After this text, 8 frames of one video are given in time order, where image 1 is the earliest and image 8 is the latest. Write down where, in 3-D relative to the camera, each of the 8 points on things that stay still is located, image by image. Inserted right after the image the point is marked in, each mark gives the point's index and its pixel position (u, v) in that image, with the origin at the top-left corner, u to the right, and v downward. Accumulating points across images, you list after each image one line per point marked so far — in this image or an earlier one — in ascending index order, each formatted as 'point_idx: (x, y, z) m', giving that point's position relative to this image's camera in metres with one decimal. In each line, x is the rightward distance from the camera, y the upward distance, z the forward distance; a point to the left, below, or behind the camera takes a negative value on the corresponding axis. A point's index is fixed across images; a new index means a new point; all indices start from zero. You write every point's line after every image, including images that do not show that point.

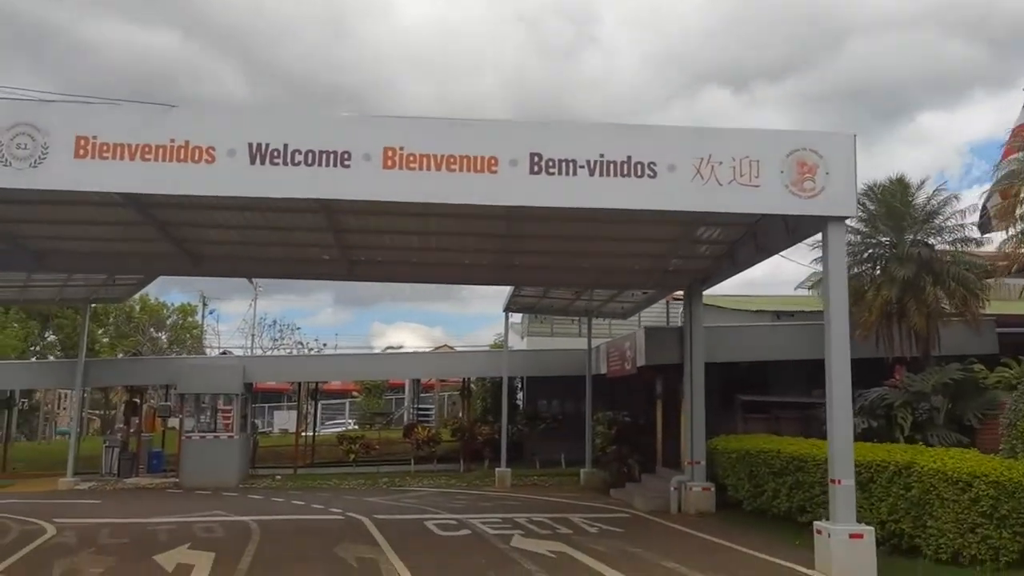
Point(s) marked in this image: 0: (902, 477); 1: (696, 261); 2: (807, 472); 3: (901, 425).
0: (+4.6, -2.2, +10.2) m
1: (+3.4, +0.5, +15.9) m
2: (+4.3, -2.7, +12.7) m
3: (+6.4, -2.2, +14.2) m
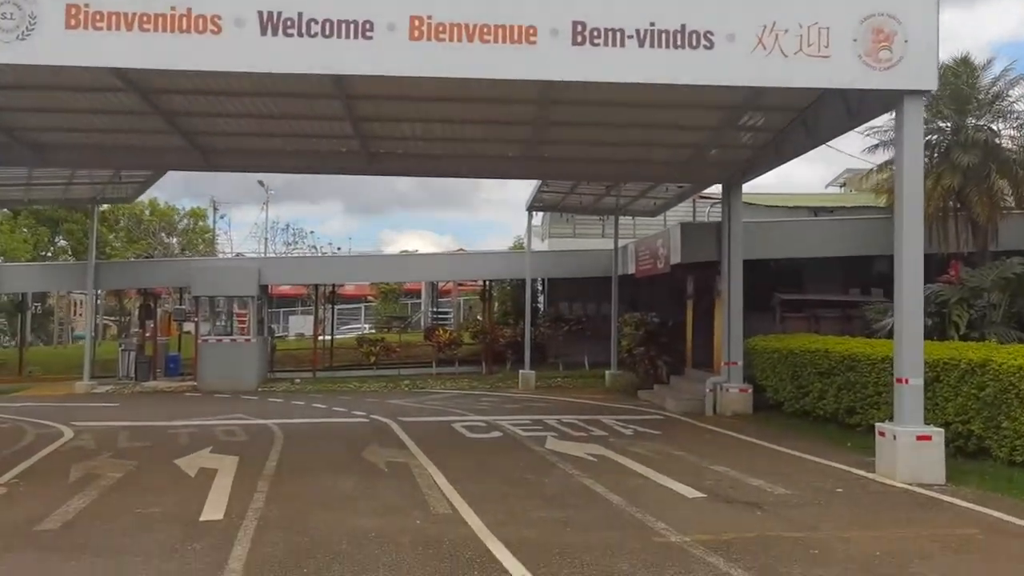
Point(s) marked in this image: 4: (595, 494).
0: (+5.0, -0.9, +9.4) m
1: (+3.9, +2.3, +14.8) m
2: (+4.8, -1.2, +11.9) m
3: (+6.9, -0.5, +13.4) m
4: (+0.8, -2.0, +8.5) m
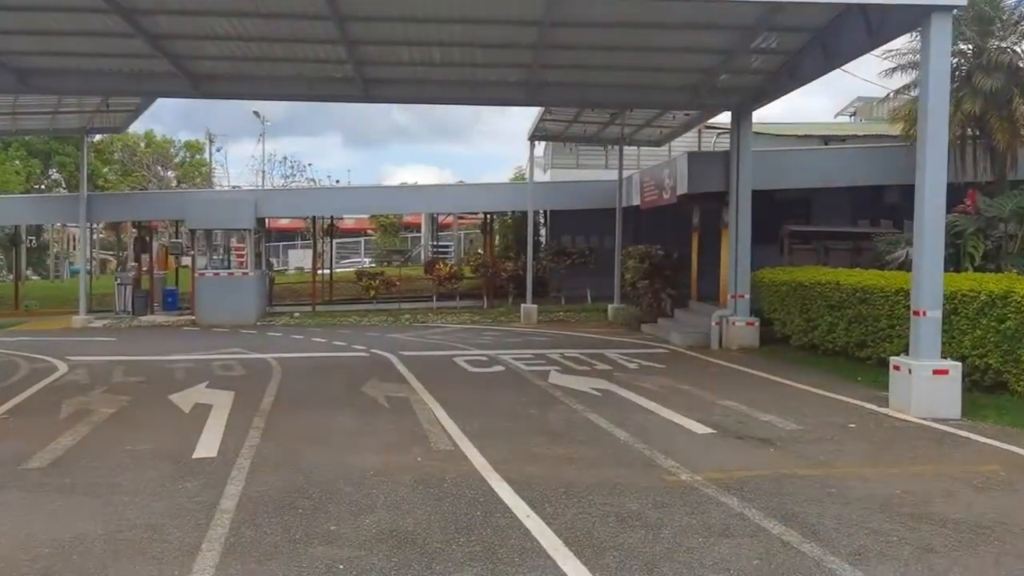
0: (+5.1, -0.2, +9.1) m
1: (+3.9, +3.5, +14.2) m
2: (+4.8, -0.2, +11.6) m
3: (+6.9, +0.5, +13.0) m
4: (+0.8, -1.4, +8.3) m
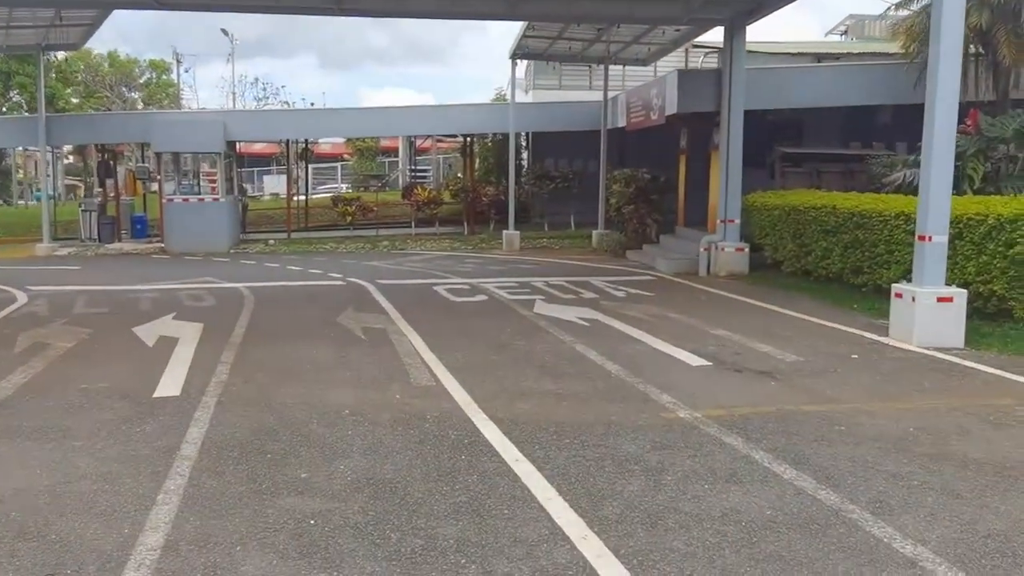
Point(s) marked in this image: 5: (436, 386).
0: (+4.9, +0.6, +8.6) m
1: (+3.6, +4.7, +13.4) m
2: (+4.6, +0.7, +11.2) m
3: (+6.6, +1.6, +12.6) m
4: (+0.7, -0.7, +7.8) m
5: (-0.6, -0.8, +7.1) m
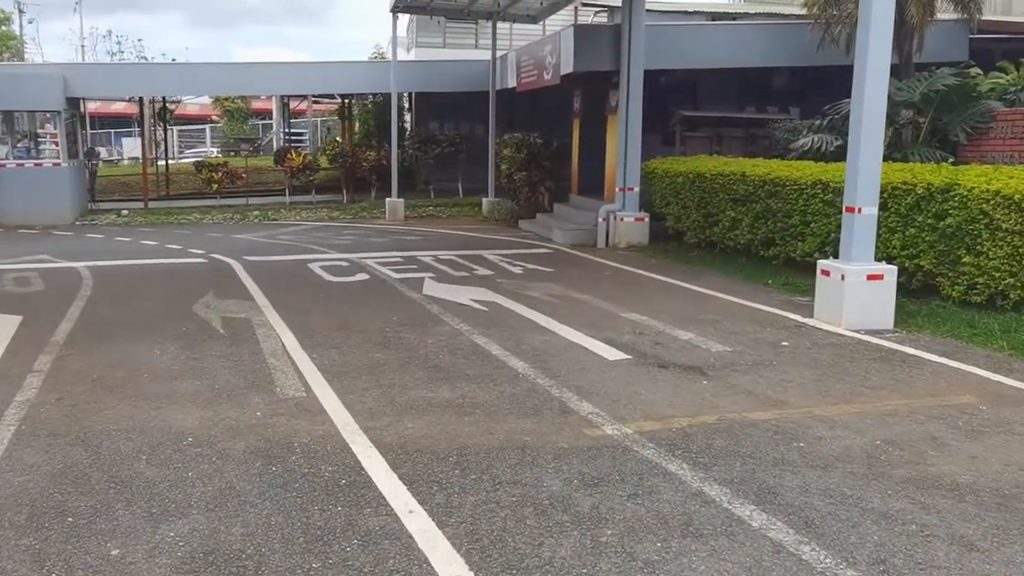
0: (+3.9, +0.8, +8.0) m
1: (+1.9, +5.0, +12.4) m
2: (+3.2, +1.1, +10.4) m
3: (+5.1, +2.0, +12.1) m
4: (-0.1, -0.6, +6.7) m
5: (-1.4, -0.7, +5.8) m
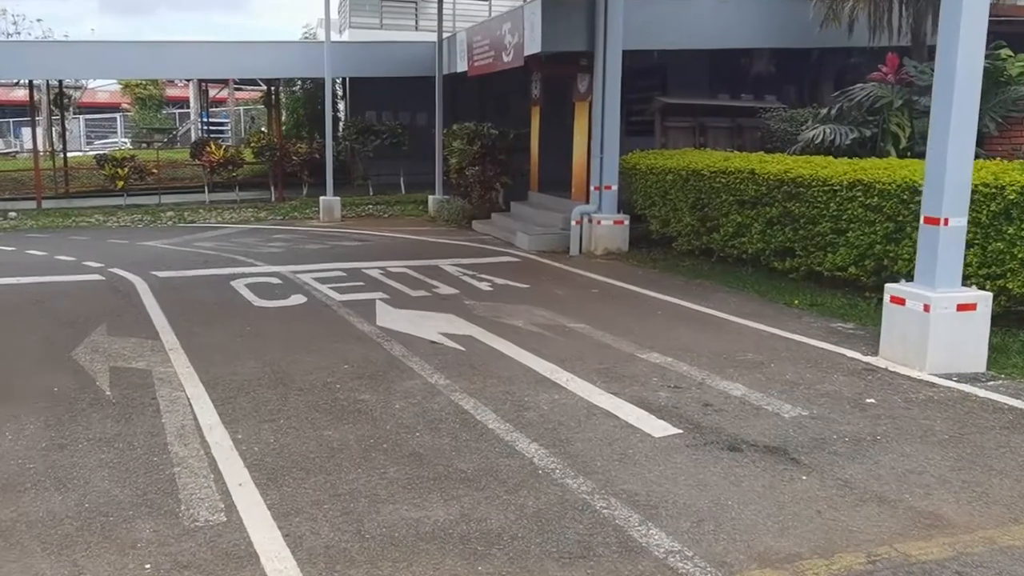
0: (+3.8, +0.6, +6.4) m
1: (+1.5, +4.8, +10.6) m
2: (+3.0, +0.9, +8.8) m
3: (+4.6, +1.9, +10.5) m
4: (-0.1, -0.8, +4.8) m
5: (-1.2, -1.0, +3.8) m
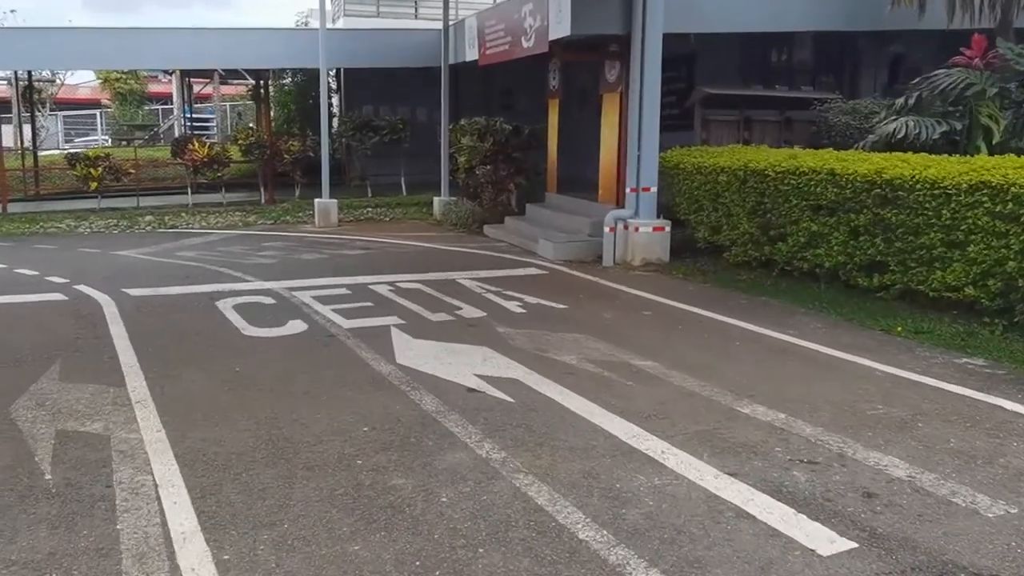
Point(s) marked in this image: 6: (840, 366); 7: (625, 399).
0: (+4.2, +0.4, +4.9) m
1: (+1.8, +4.7, +9.1) m
2: (+3.3, +0.7, +7.3) m
3: (+5.0, +1.7, +9.1) m
4: (+0.3, -1.1, +3.3) m
5: (-0.8, -1.3, +2.3) m
6: (+2.3, -0.5, +6.2) m
7: (+0.7, -0.7, +5.5) m
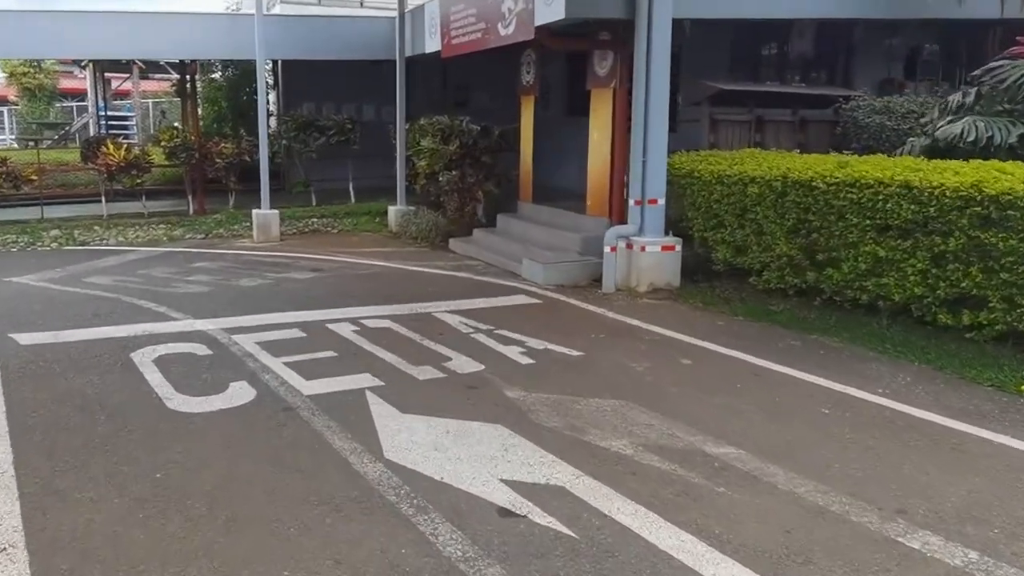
0: (+4.4, +0.1, +3.5) m
1: (+1.7, +4.3, +7.5) m
2: (+3.4, +0.4, +5.8) m
3: (+4.9, +1.4, +7.7) m
4: (+0.7, -1.4, +1.6) m
5: (-0.3, -1.6, +0.5) m
6: (+2.5, -0.9, +4.6) m
7: (+1.0, -1.0, +3.8) m
